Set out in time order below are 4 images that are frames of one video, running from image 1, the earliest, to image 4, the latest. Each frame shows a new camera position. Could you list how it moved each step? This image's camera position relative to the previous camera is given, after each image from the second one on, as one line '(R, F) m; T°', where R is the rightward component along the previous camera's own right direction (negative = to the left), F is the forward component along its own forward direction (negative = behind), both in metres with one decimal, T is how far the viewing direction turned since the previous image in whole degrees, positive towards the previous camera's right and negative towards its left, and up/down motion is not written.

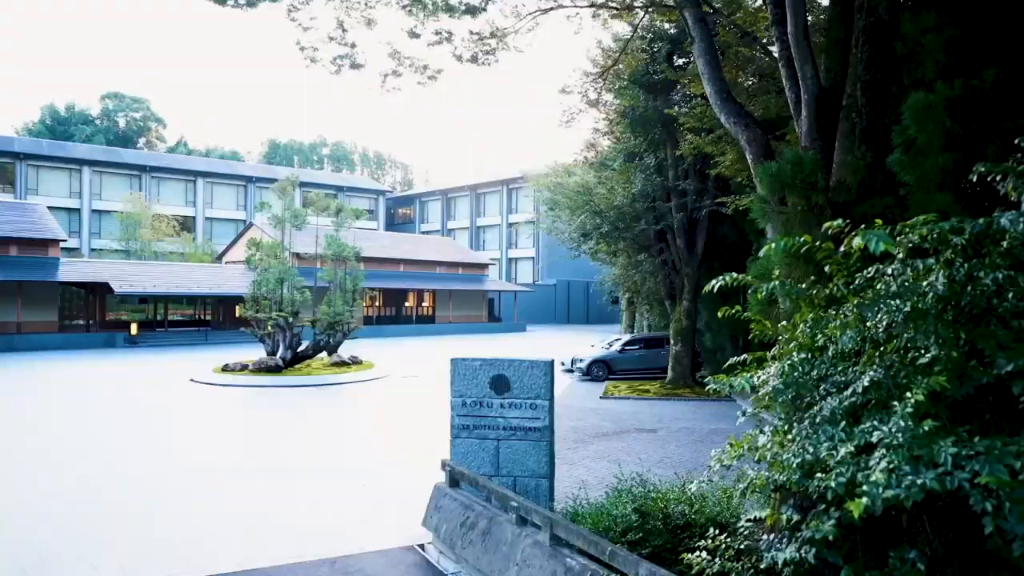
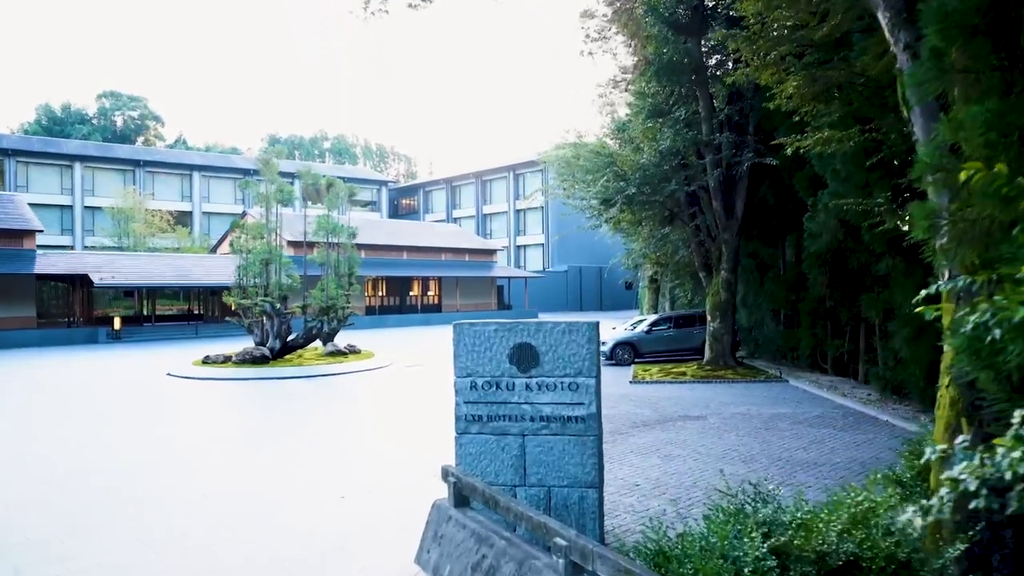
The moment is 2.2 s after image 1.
(-0.1, +2.1) m; -1°
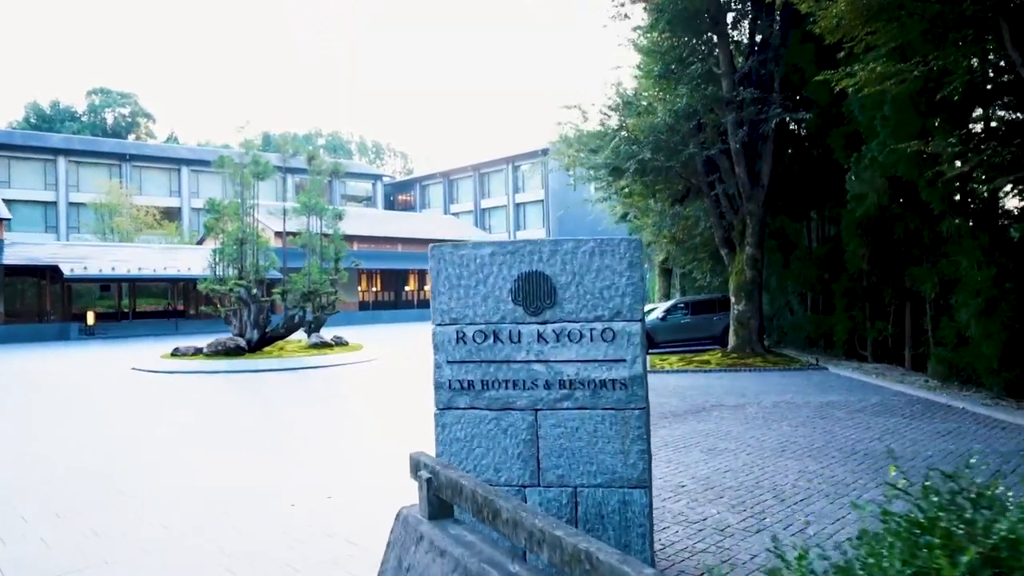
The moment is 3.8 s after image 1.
(0.0, +1.7) m; 0°
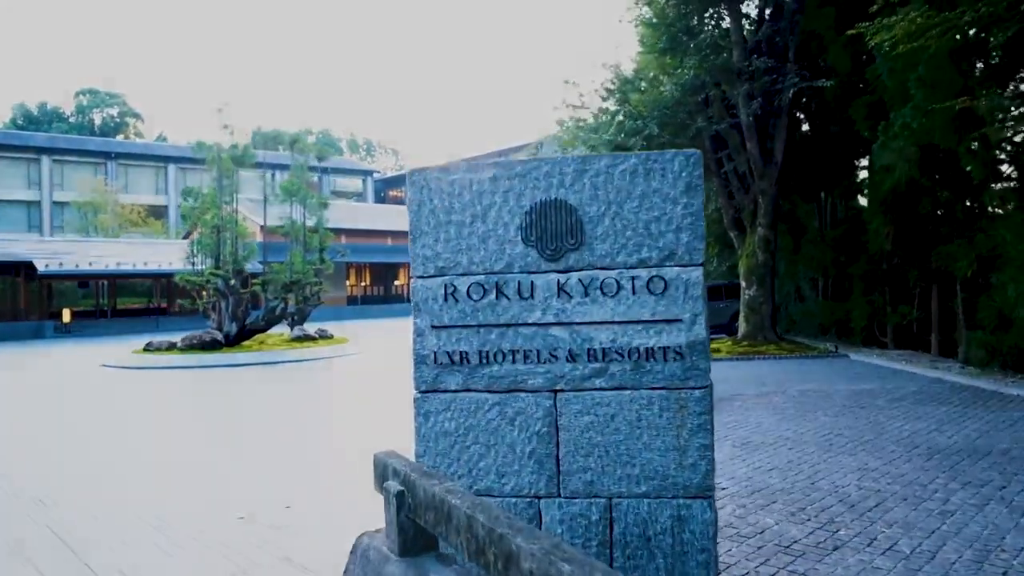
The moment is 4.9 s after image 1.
(-0.1, +1.0) m; 0°
